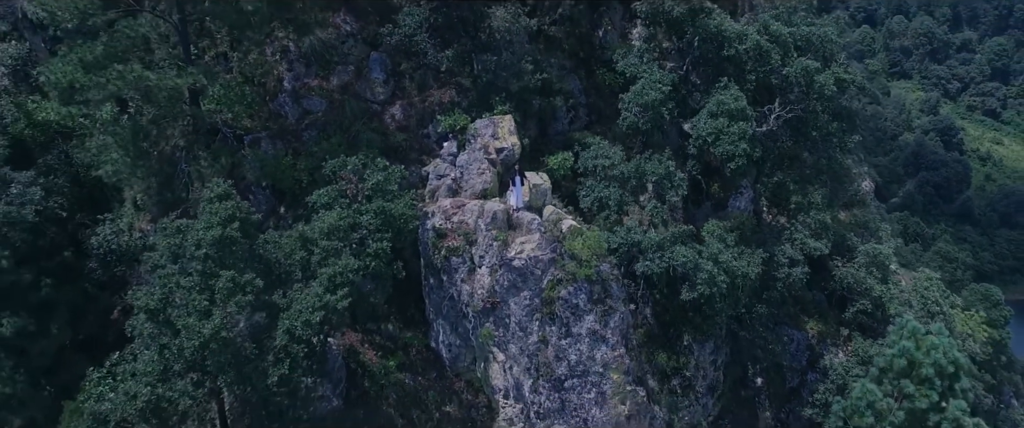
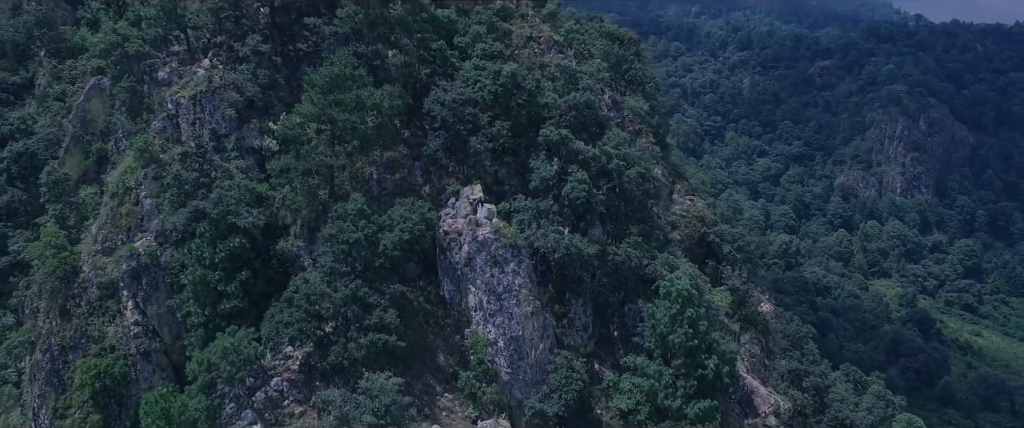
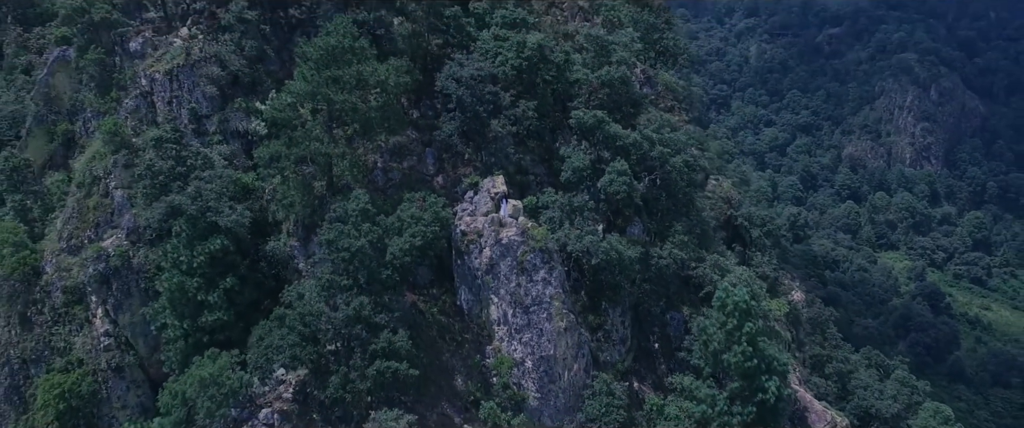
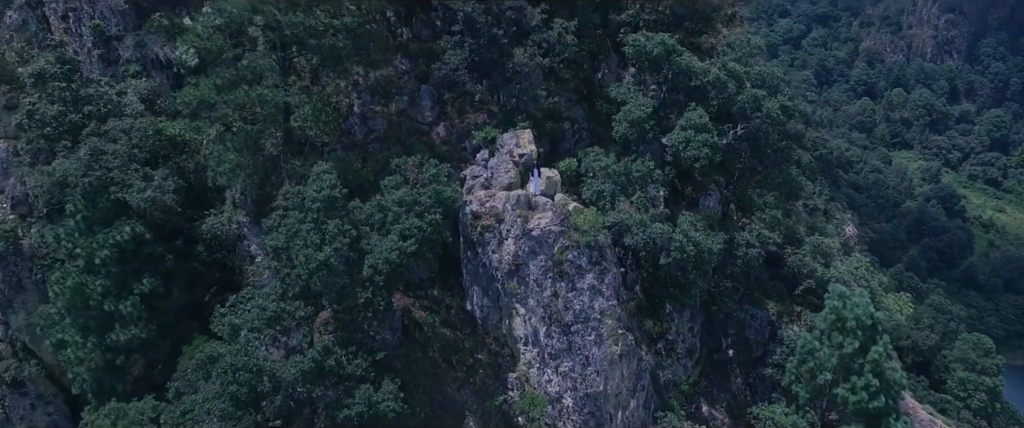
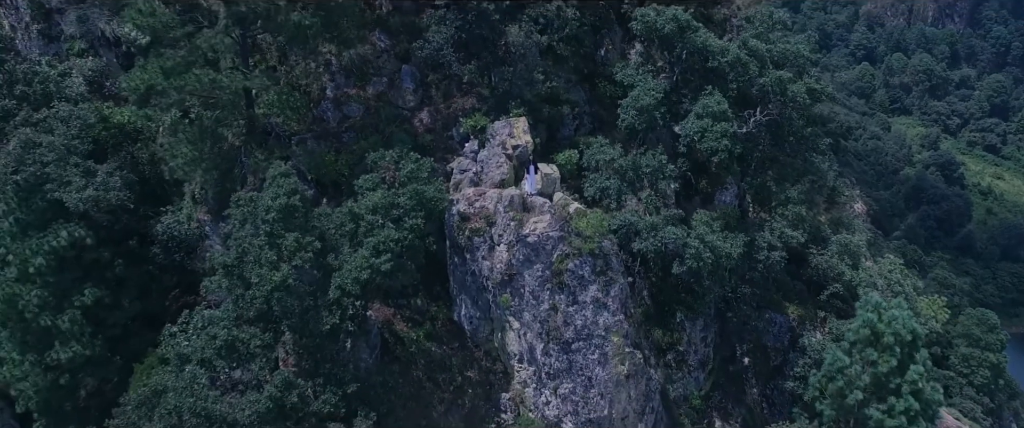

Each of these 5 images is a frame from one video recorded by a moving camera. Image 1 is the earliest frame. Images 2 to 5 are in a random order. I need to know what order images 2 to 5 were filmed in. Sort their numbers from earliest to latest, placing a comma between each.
5, 4, 3, 2
